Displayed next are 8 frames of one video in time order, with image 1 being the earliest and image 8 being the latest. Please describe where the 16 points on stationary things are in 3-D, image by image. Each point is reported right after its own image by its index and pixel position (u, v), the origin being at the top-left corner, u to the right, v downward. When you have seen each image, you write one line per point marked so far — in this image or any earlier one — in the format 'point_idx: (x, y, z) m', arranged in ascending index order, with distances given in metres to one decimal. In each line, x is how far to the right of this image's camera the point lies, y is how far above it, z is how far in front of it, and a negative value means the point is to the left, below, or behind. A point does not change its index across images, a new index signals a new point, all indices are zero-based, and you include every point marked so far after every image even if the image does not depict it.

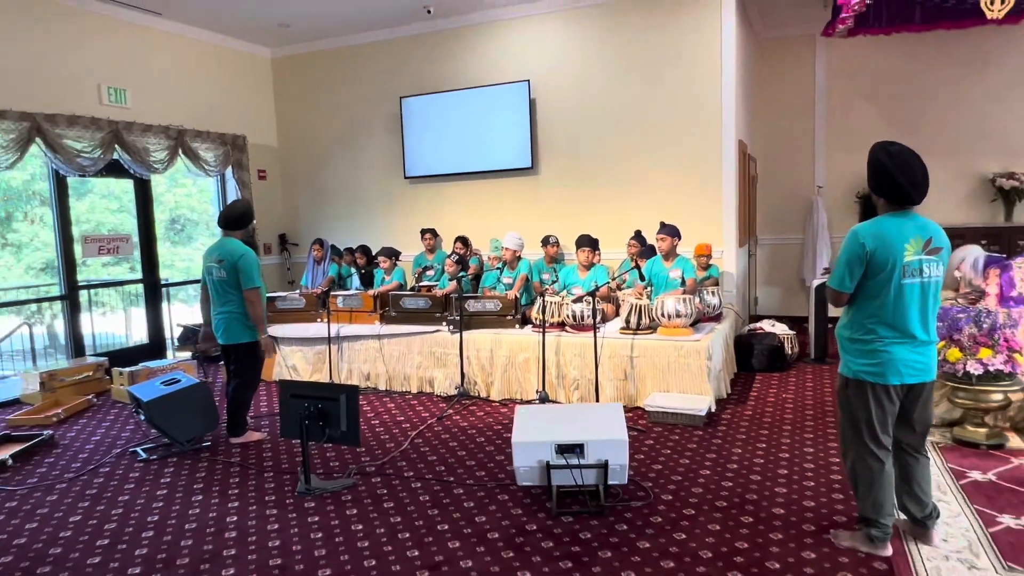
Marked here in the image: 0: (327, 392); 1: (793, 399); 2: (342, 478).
0: (-1.1, -0.6, +2.3) m
1: (+2.1, -0.8, +3.6) m
2: (-1.1, -1.2, +2.6) m
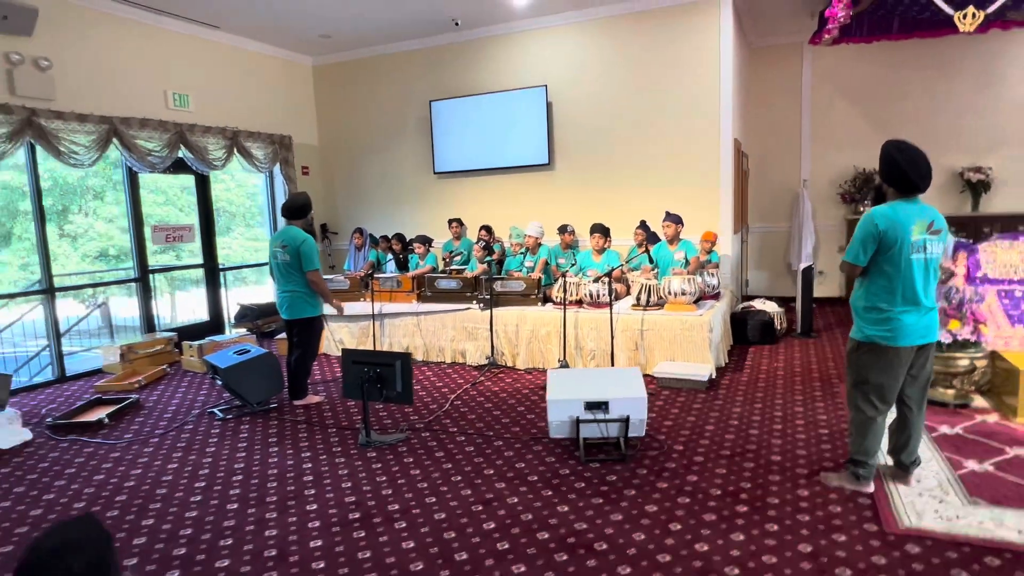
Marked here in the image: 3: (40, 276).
0: (-0.9, -0.5, +2.7) m
1: (+2.4, -0.7, +4.0) m
2: (-0.8, -1.0, +3.0) m
3: (-4.0, +0.2, +4.2) m
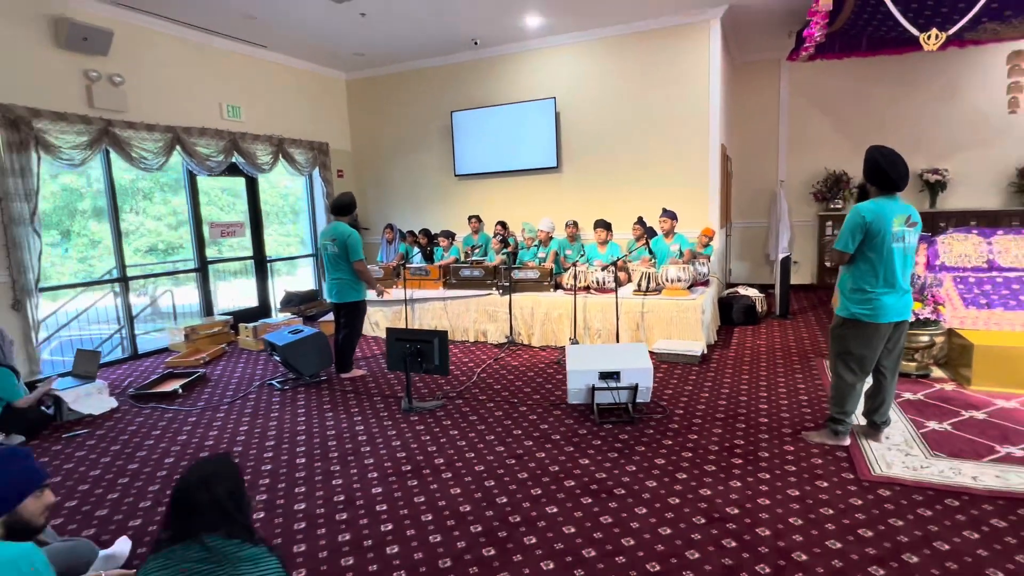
0: (-0.7, -0.4, +3.2) m
1: (+2.5, -0.5, +4.5) m
2: (-0.6, -0.9, +3.4) m
3: (-3.9, +0.2, +4.6) m
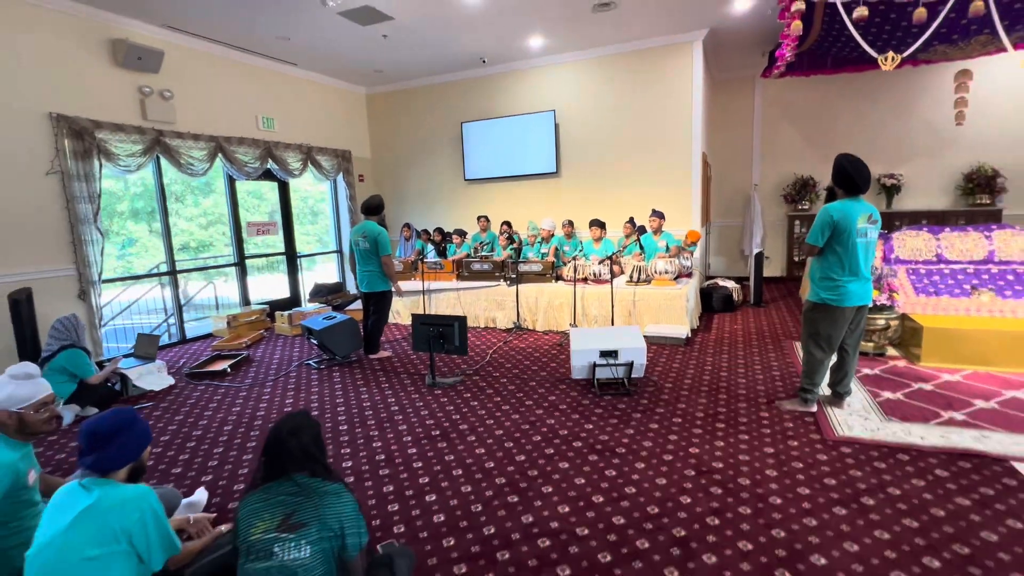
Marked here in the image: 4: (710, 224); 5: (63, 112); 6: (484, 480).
0: (-0.6, -0.3, +3.7) m
1: (+2.6, -0.4, +5.1) m
2: (-0.5, -0.8, +4.0) m
3: (-3.8, +0.3, +5.1) m
4: (+3.3, +1.1, +7.7) m
5: (-4.0, +1.6, +4.0) m
6: (-0.4, -1.0, +2.3) m
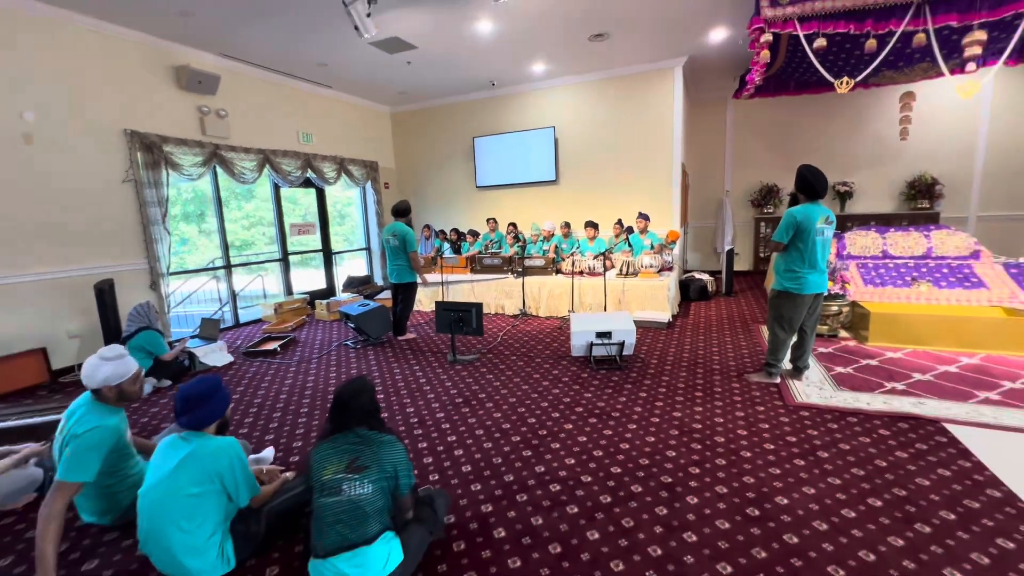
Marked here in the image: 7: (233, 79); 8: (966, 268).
0: (-0.5, -0.2, +4.5) m
1: (+2.7, -0.3, +5.9) m
2: (-0.4, -0.7, +4.7) m
3: (-3.7, +0.4, +5.7) m
4: (+3.3, +1.2, +8.5) m
5: (-3.9, +1.7, +4.7) m
6: (-0.2, -0.9, +3.1) m
7: (-3.5, +2.6, +5.6) m
8: (+4.7, +0.2, +4.6) m
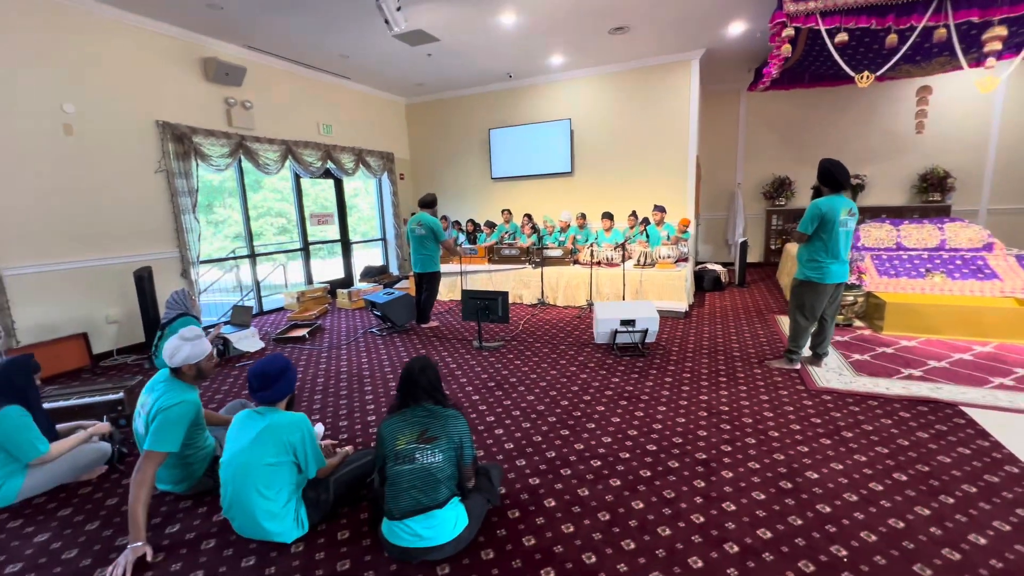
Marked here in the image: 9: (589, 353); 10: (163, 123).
0: (-0.2, -0.1, +4.6) m
1: (+2.9, -0.2, +6.1) m
2: (-0.2, -0.6, +4.8) m
3: (-3.5, +0.5, +5.9) m
4: (+3.5, +1.4, +8.6) m
5: (-3.7, +1.8, +4.8) m
6: (0.0, -0.8, +3.2) m
7: (-3.2, +2.8, +5.7) m
8: (+4.9, +0.3, +4.7) m
9: (+0.7, -0.6, +4.1) m
10: (-3.7, +1.7, +4.8) m
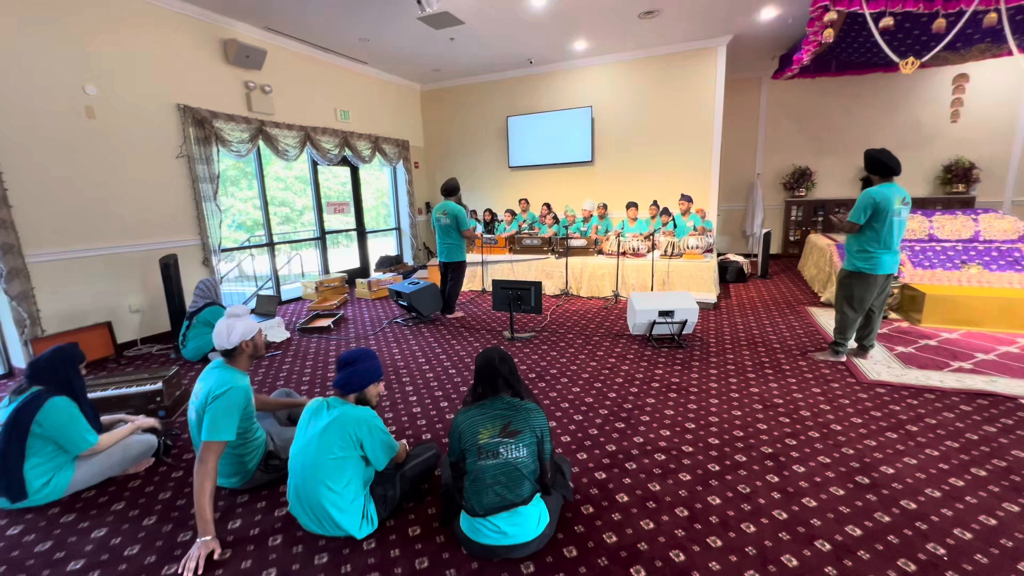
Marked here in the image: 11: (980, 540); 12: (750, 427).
0: (+0.1, 0.0, +4.5) m
1: (+3.2, -0.1, +6.0) m
2: (+0.1, -0.5, +4.8) m
3: (-3.2, +0.7, +5.8) m
4: (+3.8, +1.5, +8.5) m
5: (-3.4, +1.9, +4.7) m
6: (+0.3, -0.7, +3.2) m
7: (-2.9, +2.9, +5.6) m
8: (+5.2, +0.4, +4.7) m
9: (+1.0, -0.5, +4.1) m
10: (-3.4, +1.9, +4.6) m
11: (+1.8, -1.0, +1.7) m
12: (+1.4, -0.8, +2.6) m
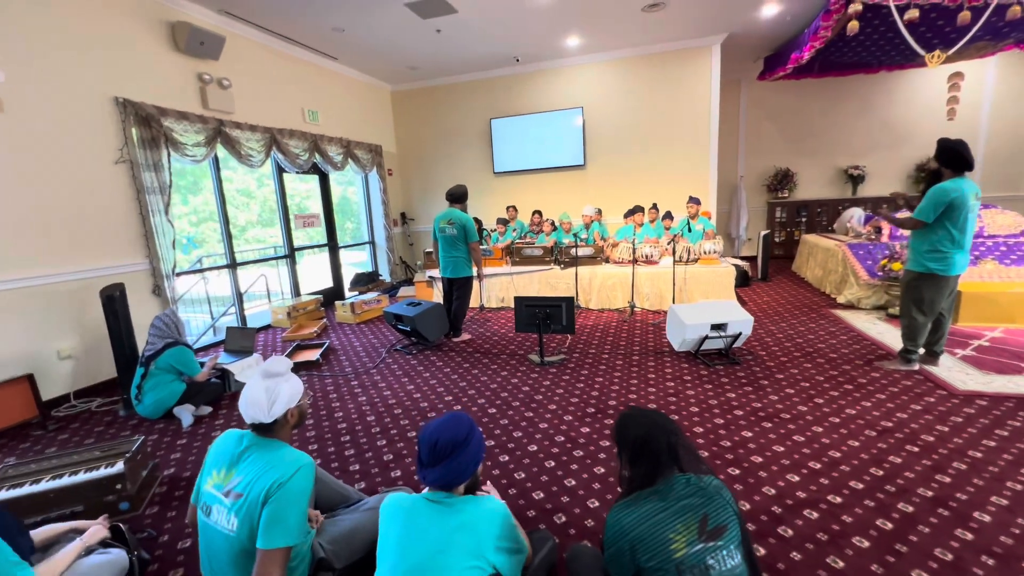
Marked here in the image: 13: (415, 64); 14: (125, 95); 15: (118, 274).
0: (+0.3, -0.1, +4.0) m
1: (+3.3, -0.1, +5.8) m
2: (+0.3, -0.6, +4.2) m
3: (-3.1, +0.4, +4.9) m
4: (+3.5, +1.4, +8.4) m
5: (-3.3, +1.6, +3.8) m
6: (+0.7, -0.8, +2.6) m
7: (-2.9, +2.6, +4.8) m
8: (+5.4, +0.4, +4.7) m
9: (+1.3, -0.6, +3.6) m
10: (-3.2, +1.6, +3.8) m
11: (+2.3, -1.0, +1.4) m
12: (+1.8, -0.8, +2.2) m
13: (-1.3, +3.1, +6.1) m
14: (-3.3, +1.6, +3.8) m
15: (-3.3, +0.1, +3.7) m
